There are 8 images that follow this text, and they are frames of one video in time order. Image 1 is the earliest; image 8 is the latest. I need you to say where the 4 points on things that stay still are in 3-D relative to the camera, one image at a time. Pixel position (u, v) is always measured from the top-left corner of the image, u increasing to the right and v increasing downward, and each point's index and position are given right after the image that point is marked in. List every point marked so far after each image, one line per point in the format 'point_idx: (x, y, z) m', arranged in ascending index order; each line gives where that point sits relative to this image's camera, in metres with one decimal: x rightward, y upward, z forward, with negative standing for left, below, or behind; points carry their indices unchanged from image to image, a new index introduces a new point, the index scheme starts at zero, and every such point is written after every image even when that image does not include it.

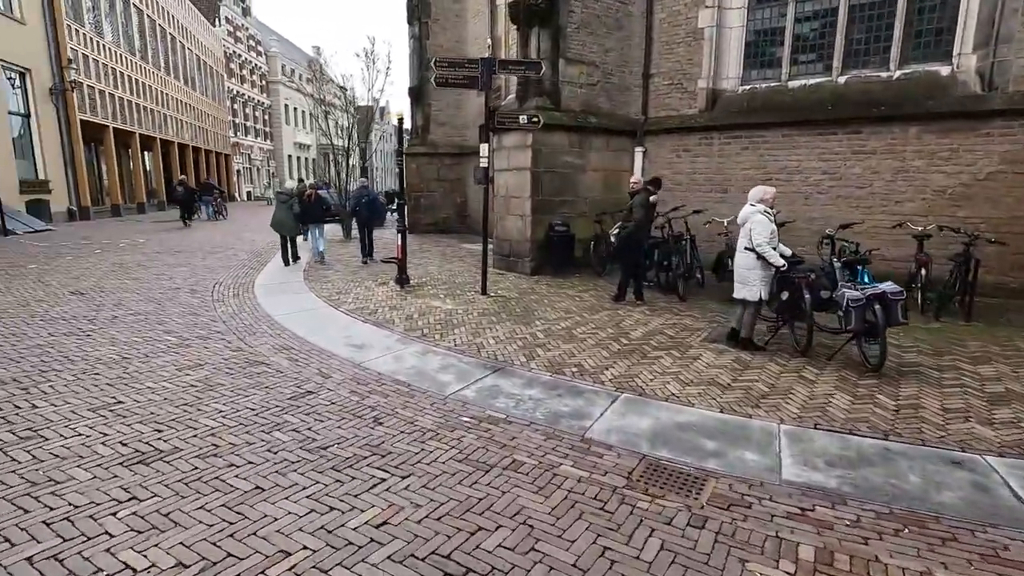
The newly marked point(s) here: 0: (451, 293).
0: (-1.0, -0.1, +8.7) m
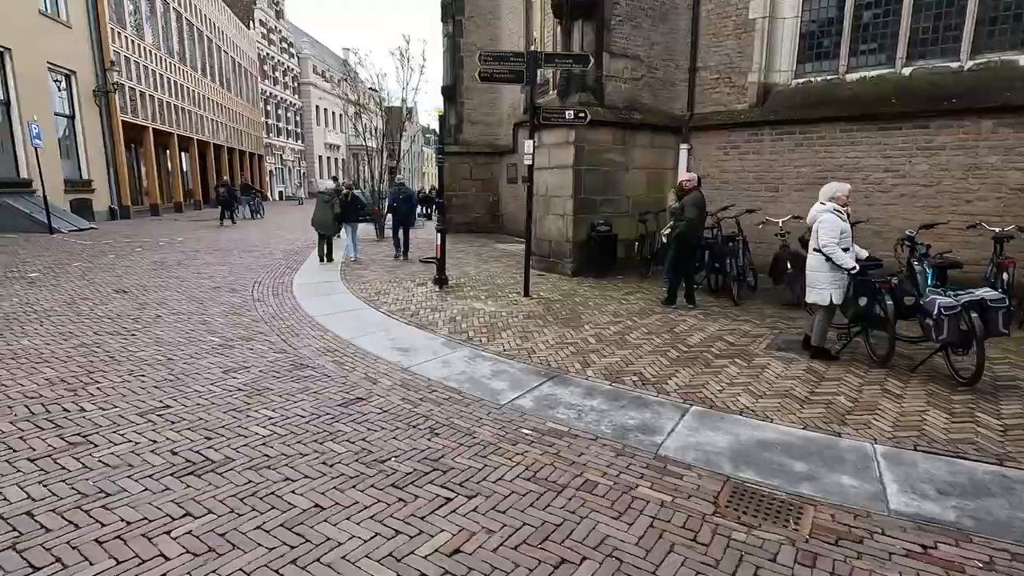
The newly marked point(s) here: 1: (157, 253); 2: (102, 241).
0: (-0.3, -0.1, +8.5) m
1: (-8.2, +0.8, +12.3) m
2: (-10.7, +1.2, +14.0) m
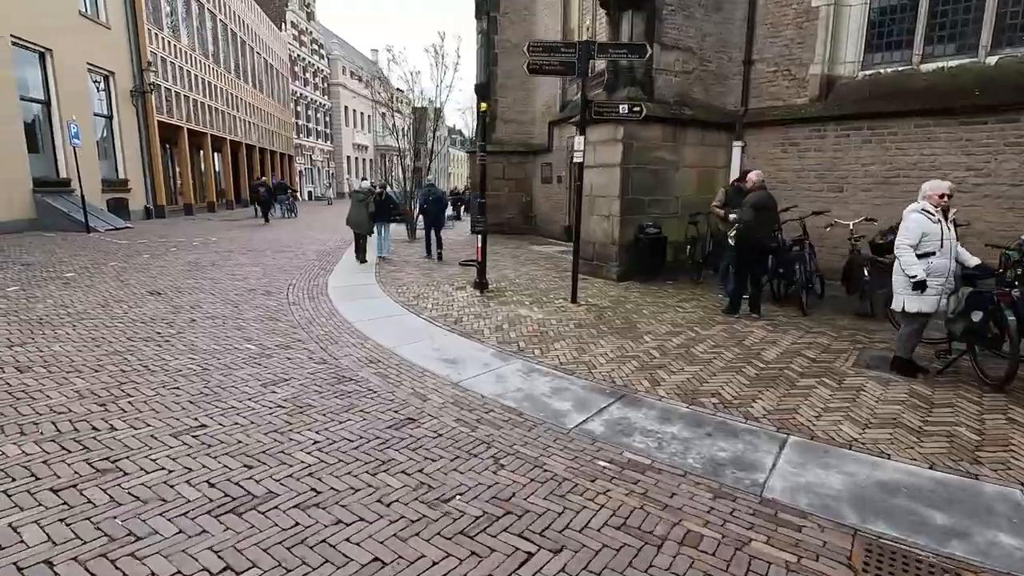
0: (+0.4, -0.2, +8.0) m
1: (-7.3, +0.8, +12.2) m
2: (-9.8, +1.2, +14.0) m
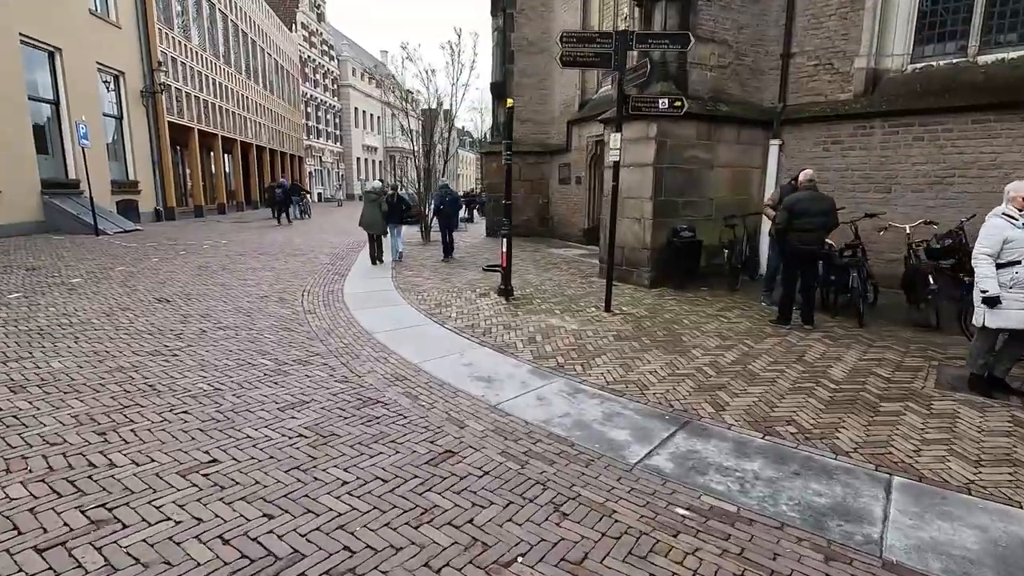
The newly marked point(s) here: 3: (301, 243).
0: (+0.8, -0.3, +7.5) m
1: (-6.8, +0.7, +11.8) m
2: (-9.3, +1.1, +13.6) m
3: (-6.0, +1.3, +15.3) m
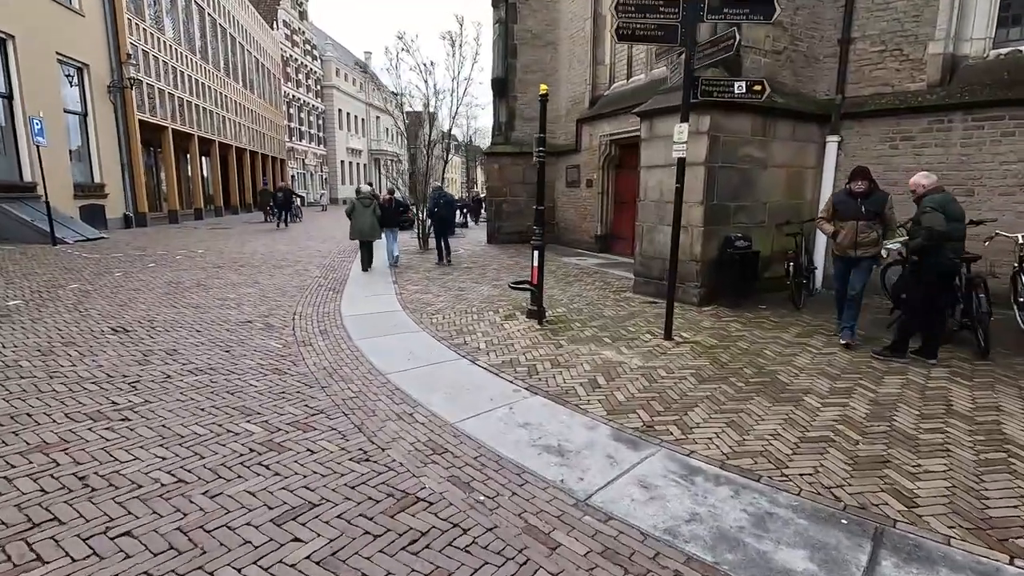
0: (+1.2, -0.6, +6.2) m
1: (-6.5, +0.3, +10.3) m
2: (-9.0, +0.8, +12.0) m
3: (-5.8, +0.9, +13.8) m
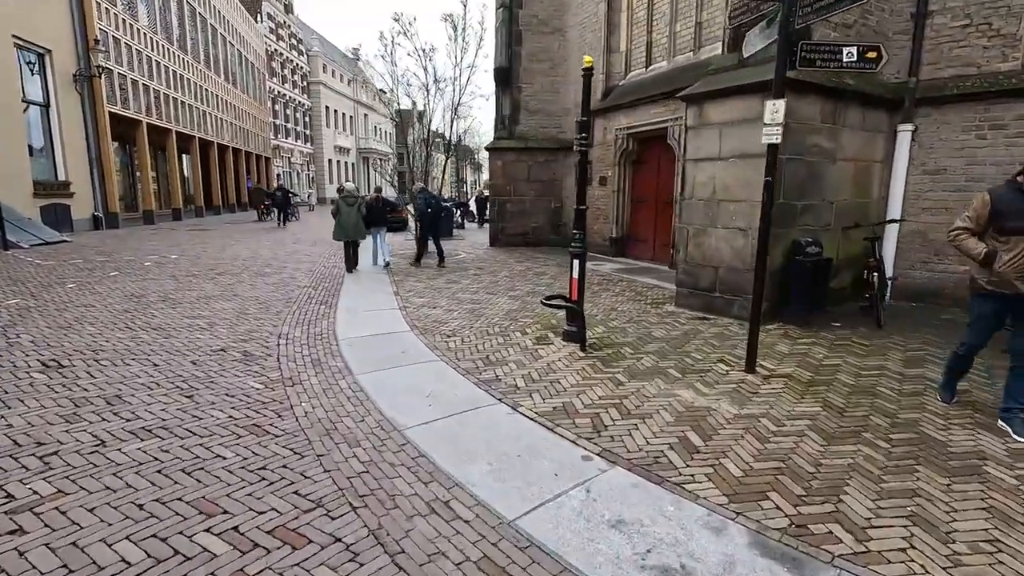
0: (+1.6, -0.8, +5.0) m
1: (-6.2, +0.1, +8.9) m
2: (-8.7, +0.5, +10.6) m
3: (-5.6, +0.7, +12.4) m
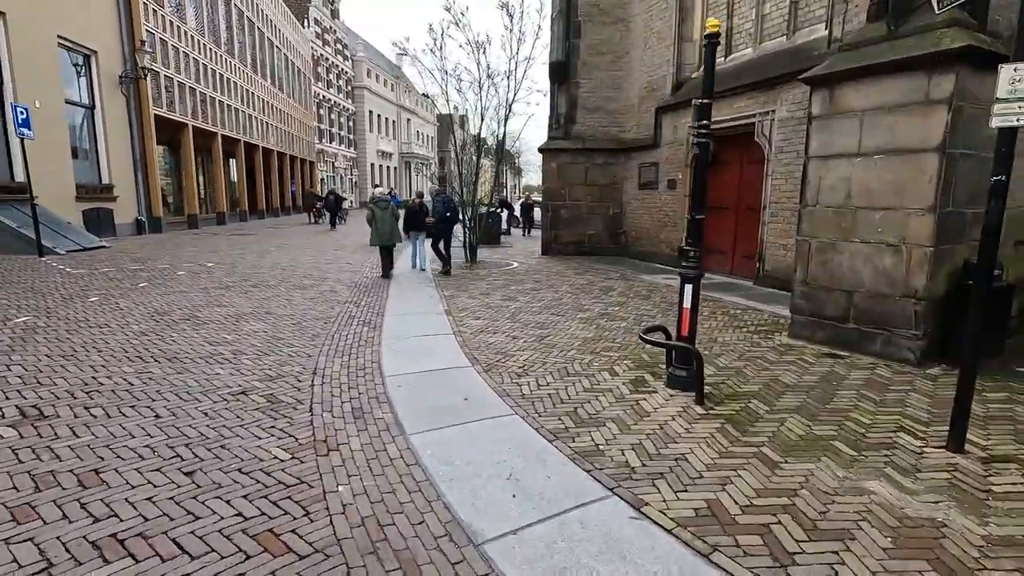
0: (+2.3, -1.0, +3.6) m
1: (-5.2, -0.1, +8.0) m
2: (-7.6, +0.3, +9.9) m
3: (-4.3, +0.5, +11.5) m
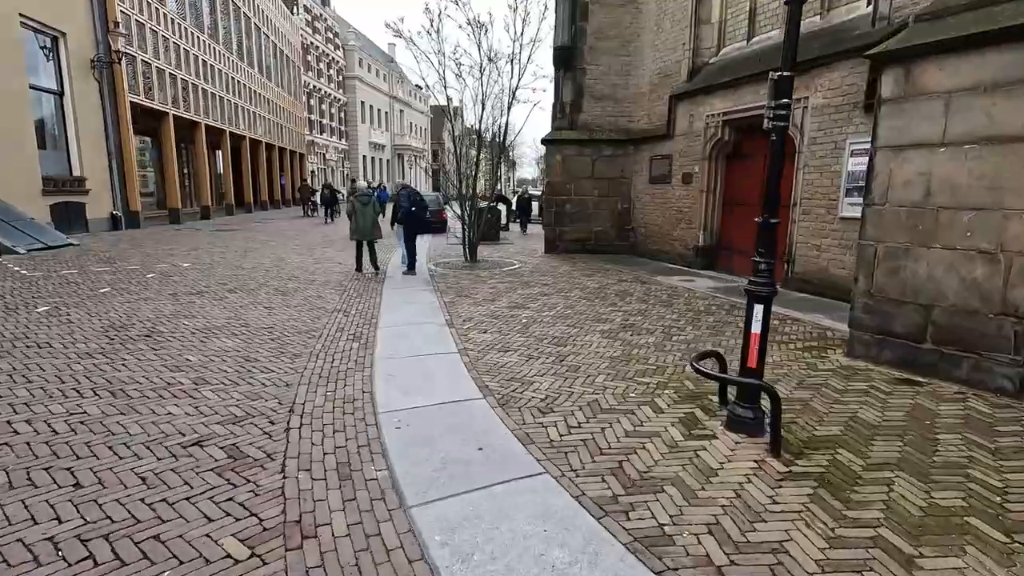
0: (+2.5, -1.2, +2.7) m
1: (-5.1, -0.2, +7.1) m
2: (-7.5, +0.3, +8.9) m
3: (-4.2, +0.4, +10.5) m
